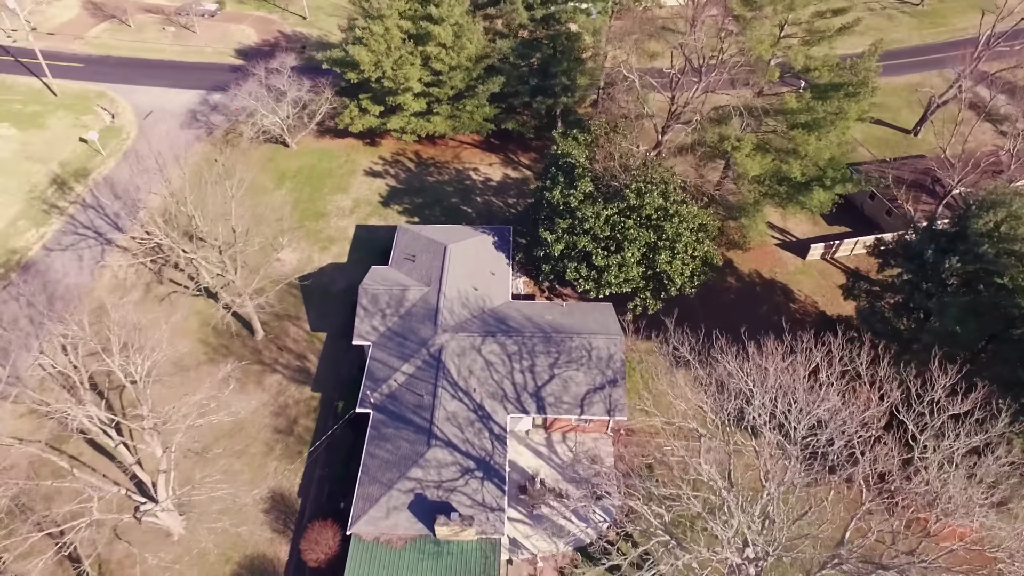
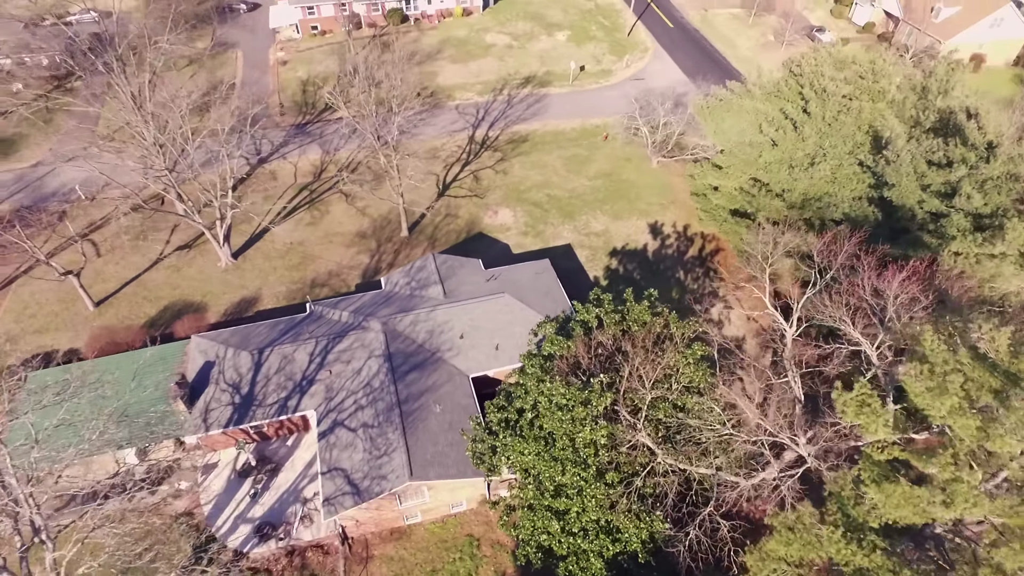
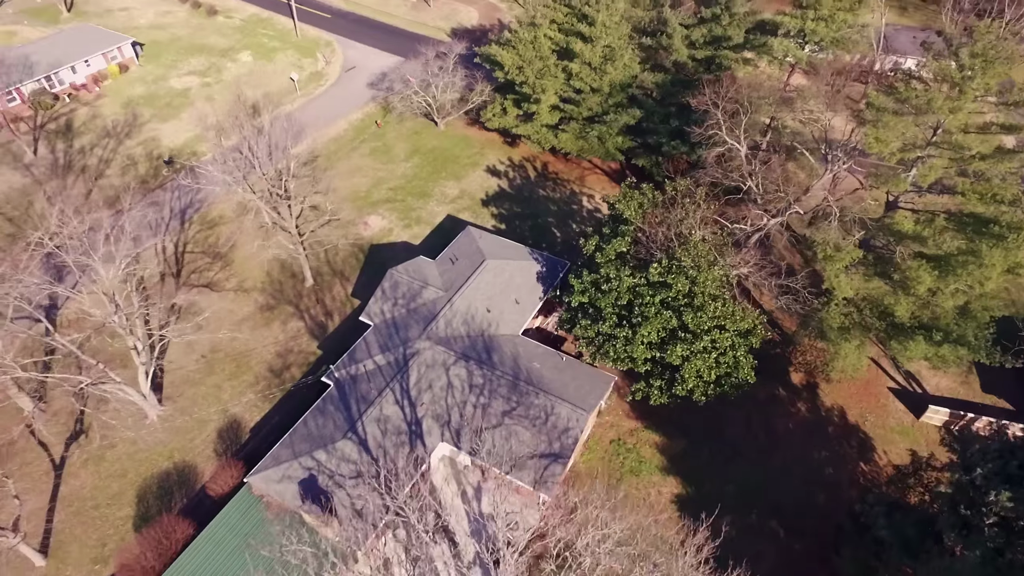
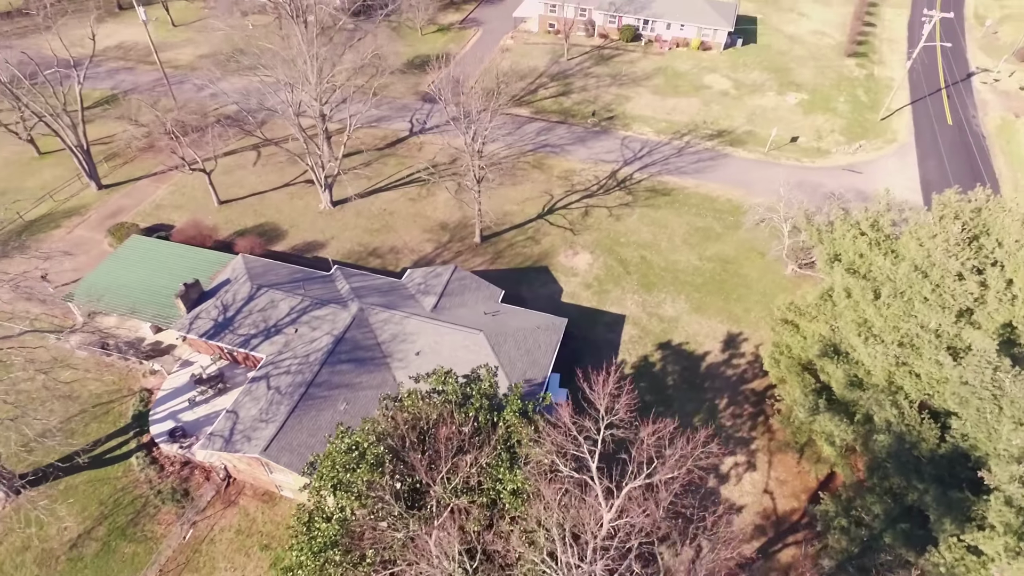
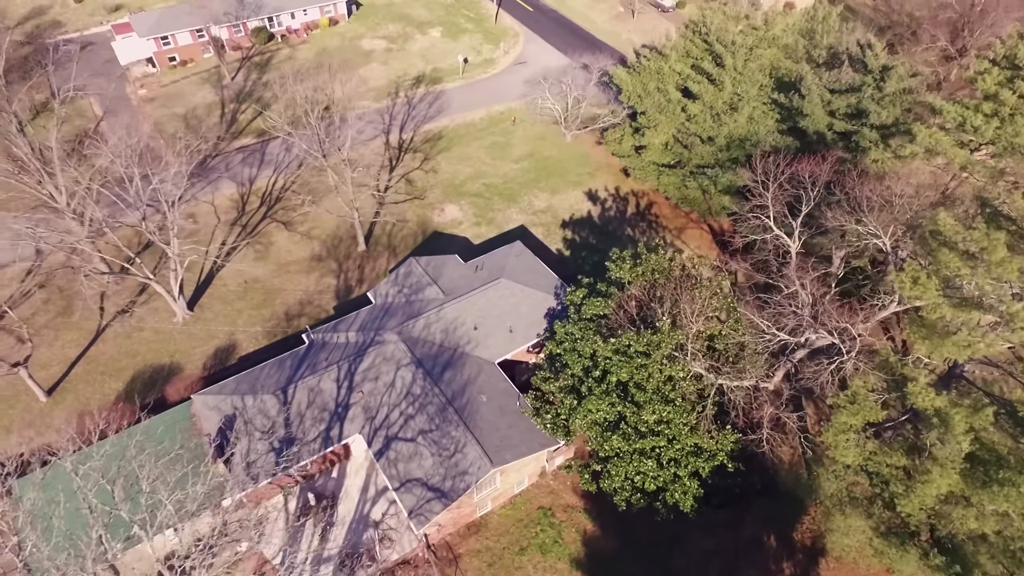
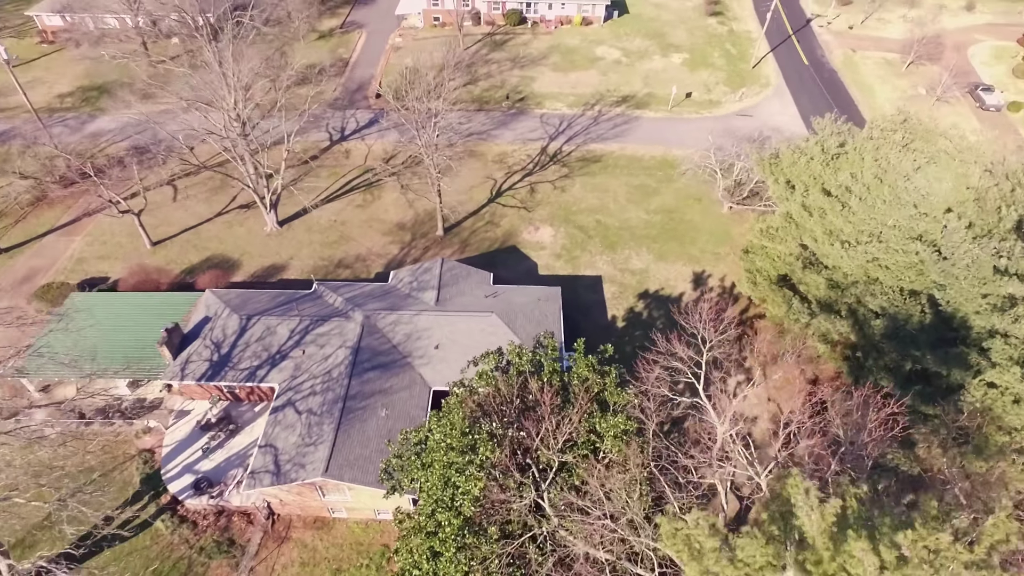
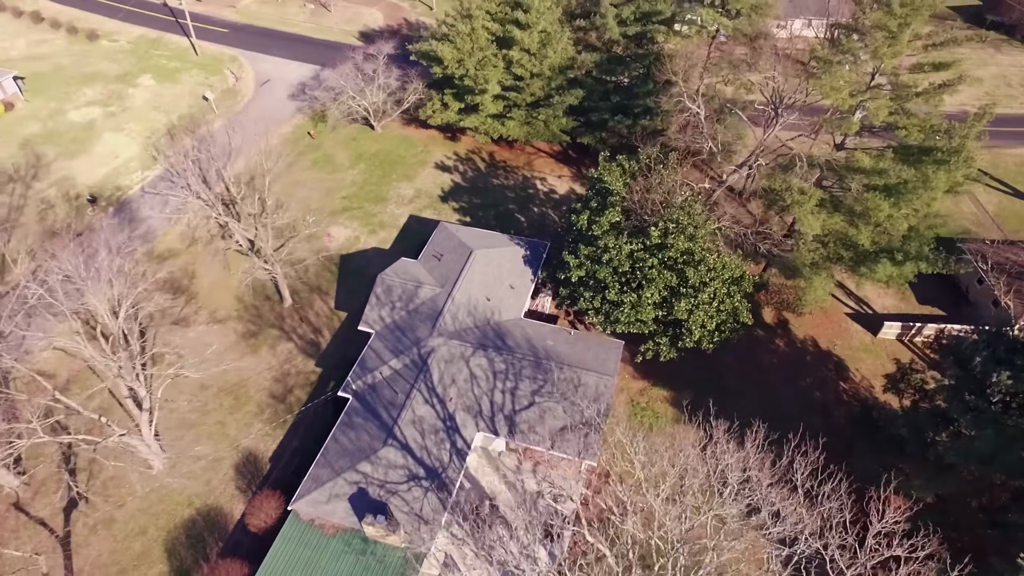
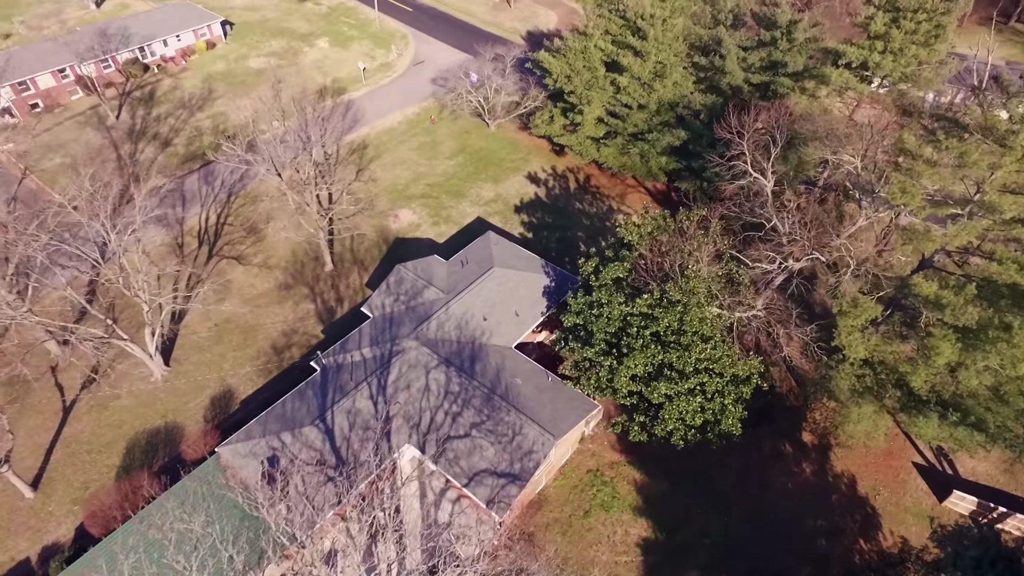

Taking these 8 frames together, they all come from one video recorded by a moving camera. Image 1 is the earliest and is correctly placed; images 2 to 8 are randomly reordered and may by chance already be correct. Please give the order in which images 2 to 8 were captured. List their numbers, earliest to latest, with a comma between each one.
7, 3, 8, 5, 2, 6, 4
